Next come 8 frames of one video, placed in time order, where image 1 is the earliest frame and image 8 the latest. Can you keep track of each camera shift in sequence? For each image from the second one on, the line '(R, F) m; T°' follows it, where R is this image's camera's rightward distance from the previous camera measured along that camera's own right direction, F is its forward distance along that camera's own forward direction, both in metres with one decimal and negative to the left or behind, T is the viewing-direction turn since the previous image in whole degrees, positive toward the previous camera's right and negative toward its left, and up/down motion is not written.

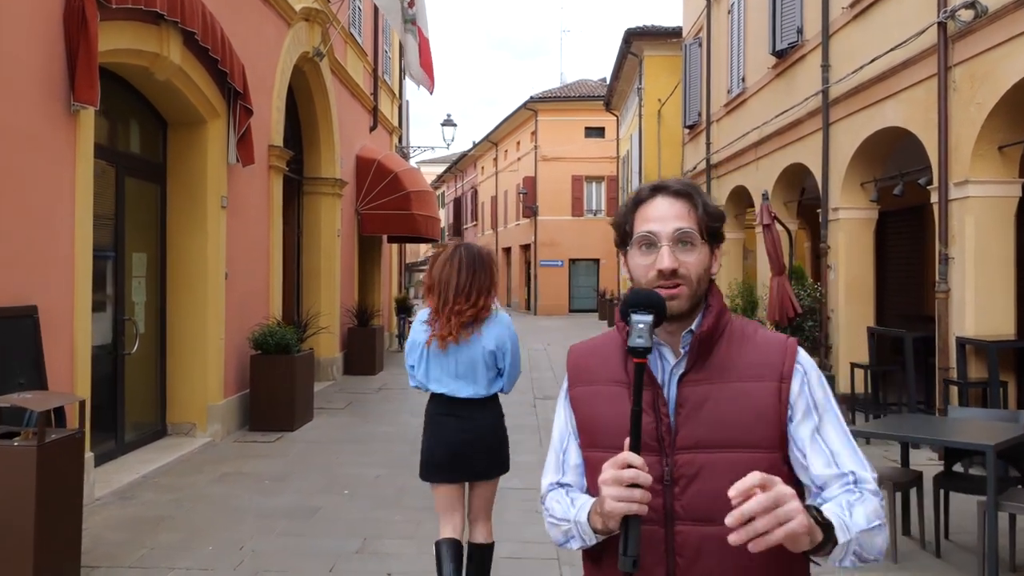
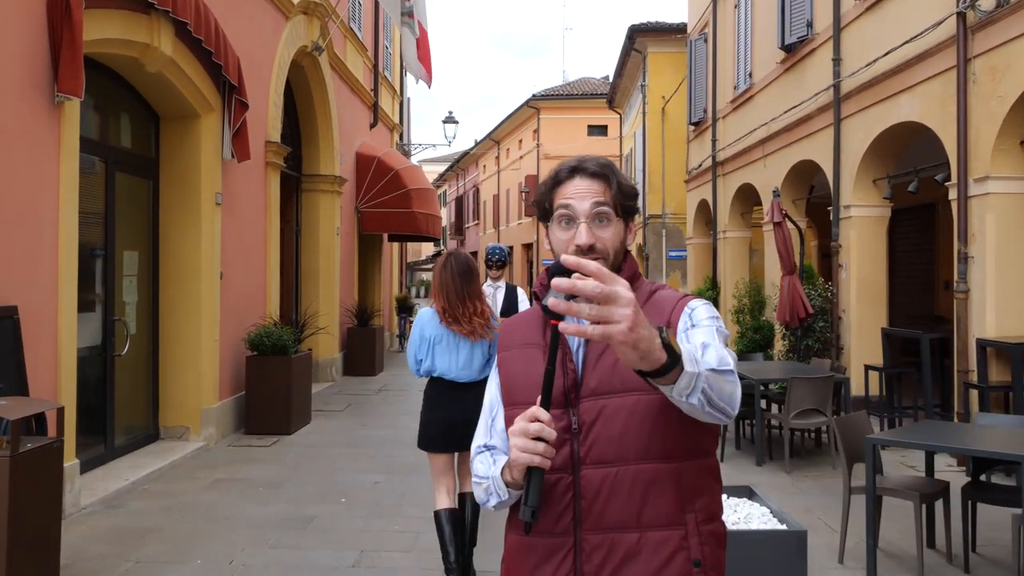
(0.0, +0.3) m; 0°
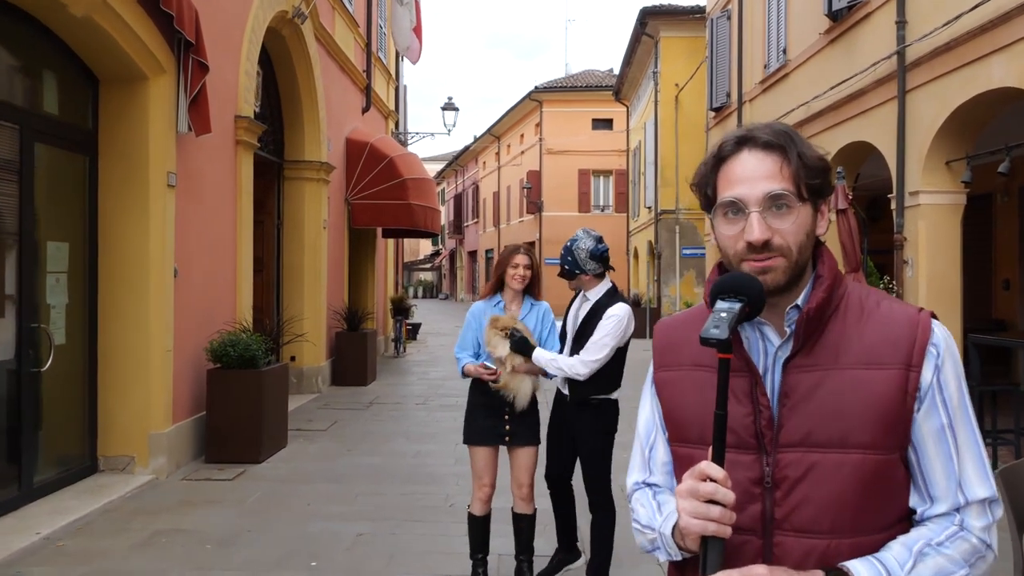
(-0.1, +1.4) m; 0°
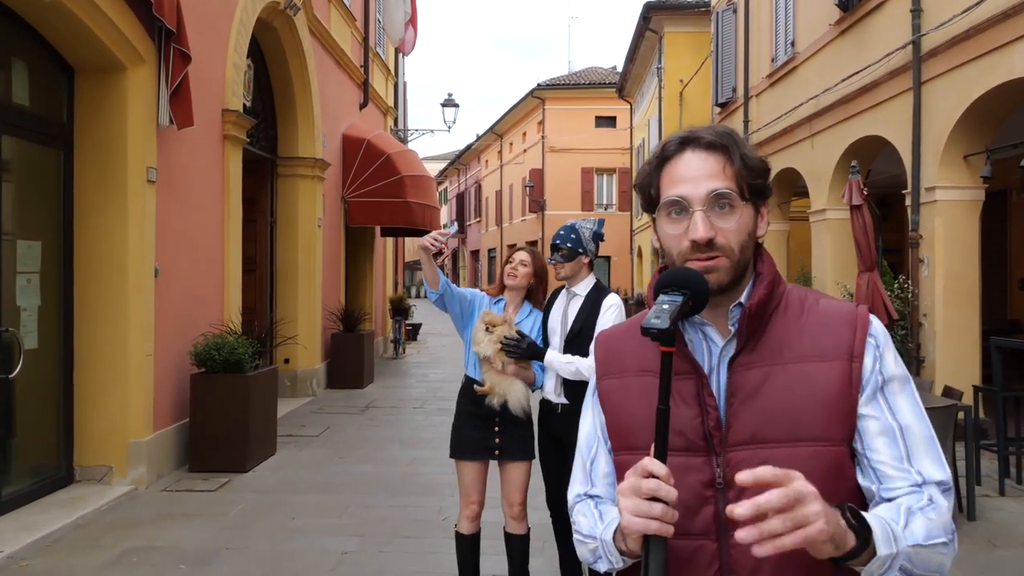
(0.0, +0.3) m; 0°
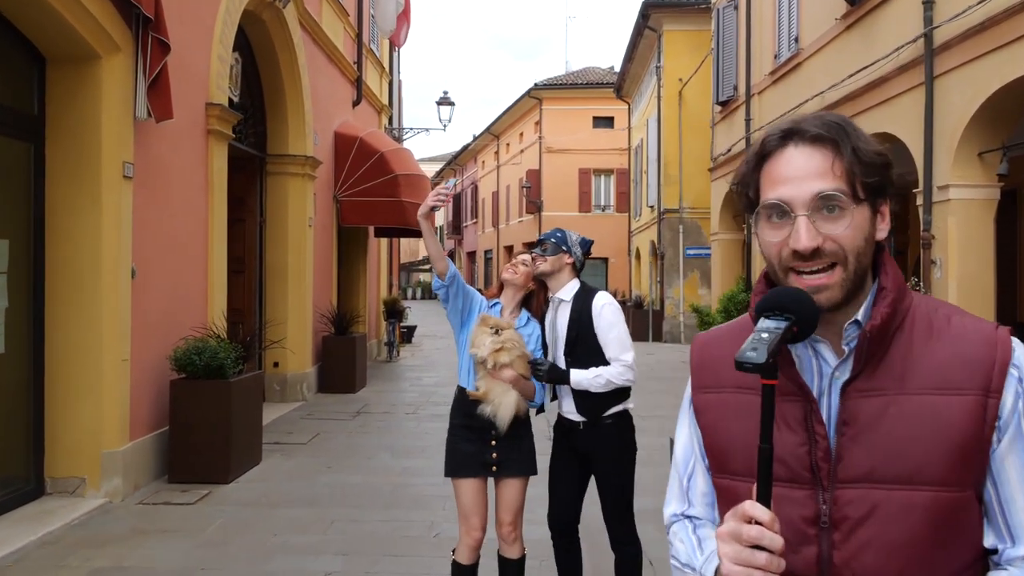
(0.0, +0.3) m; 0°
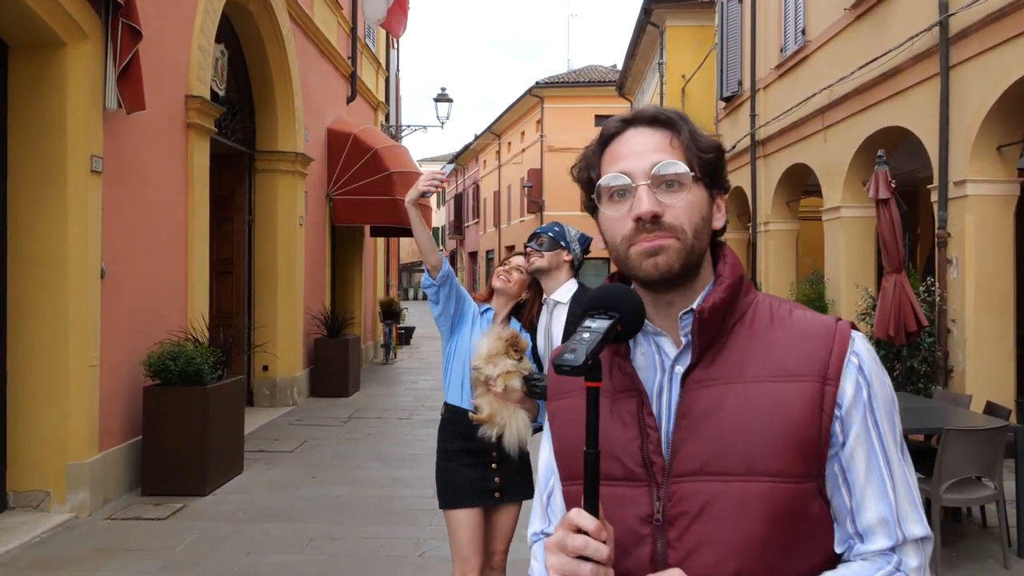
(+0.1, +0.4) m; 0°
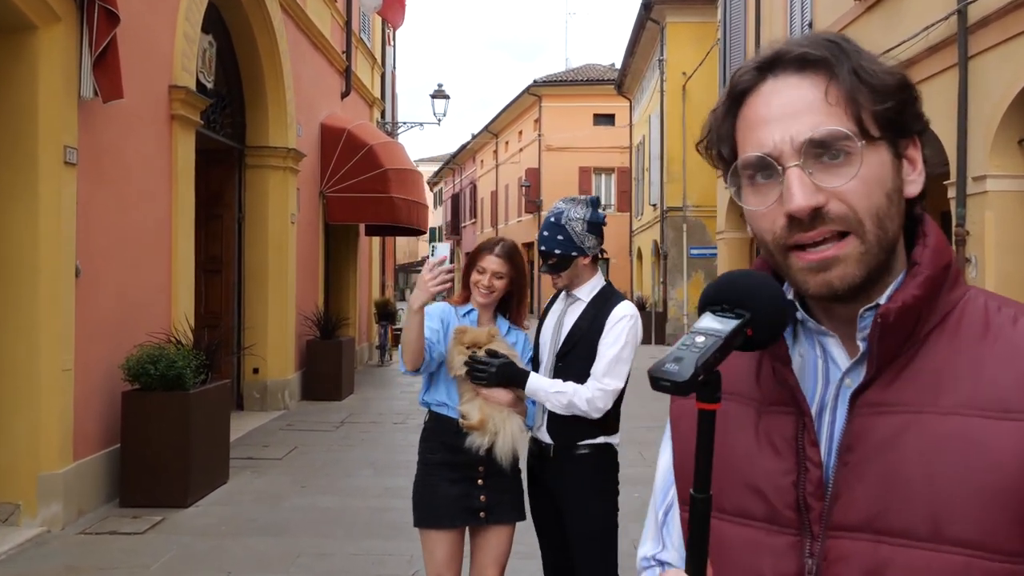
(0.0, +0.3) m; 0°
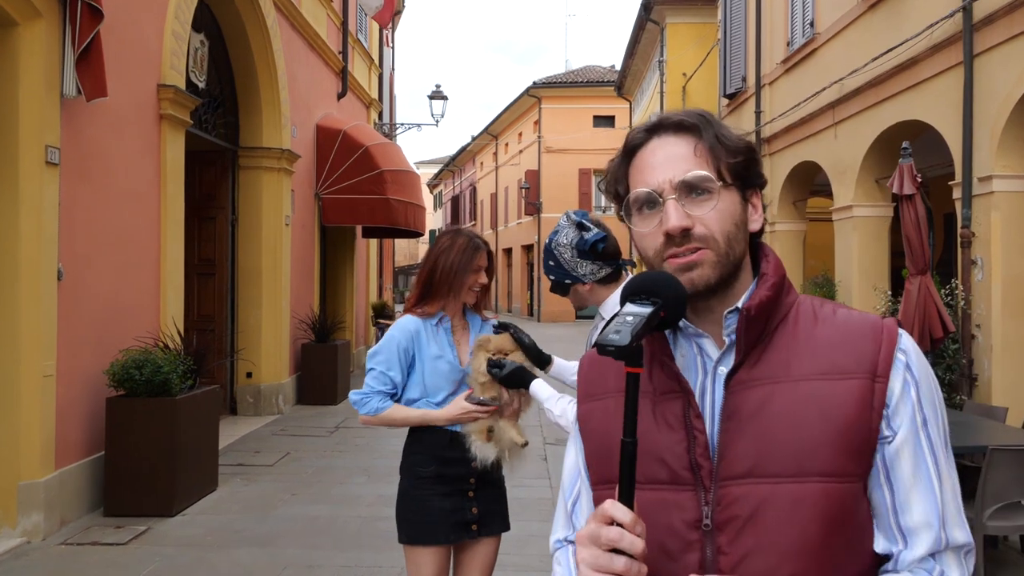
(0.0, +0.1) m; 0°
